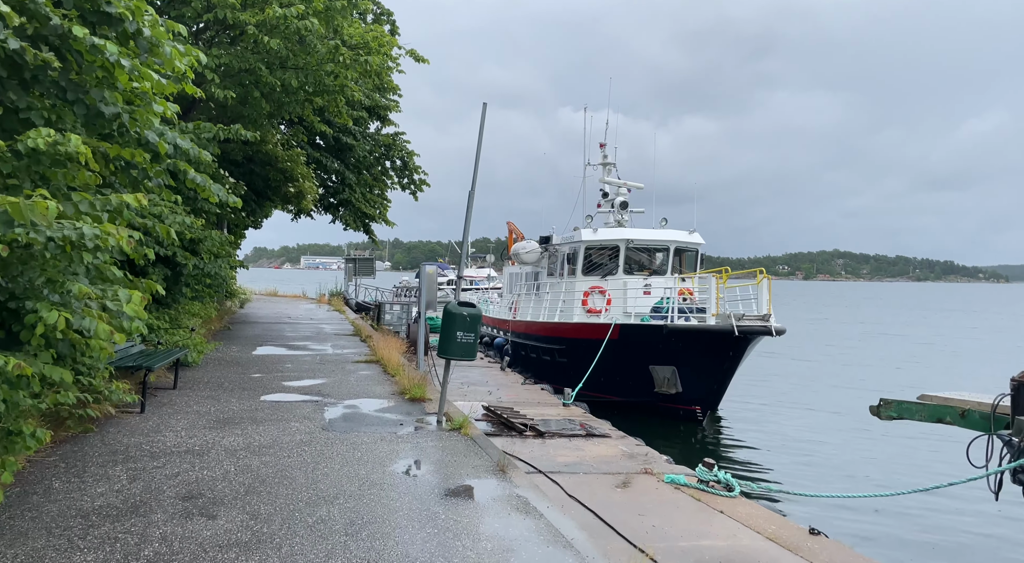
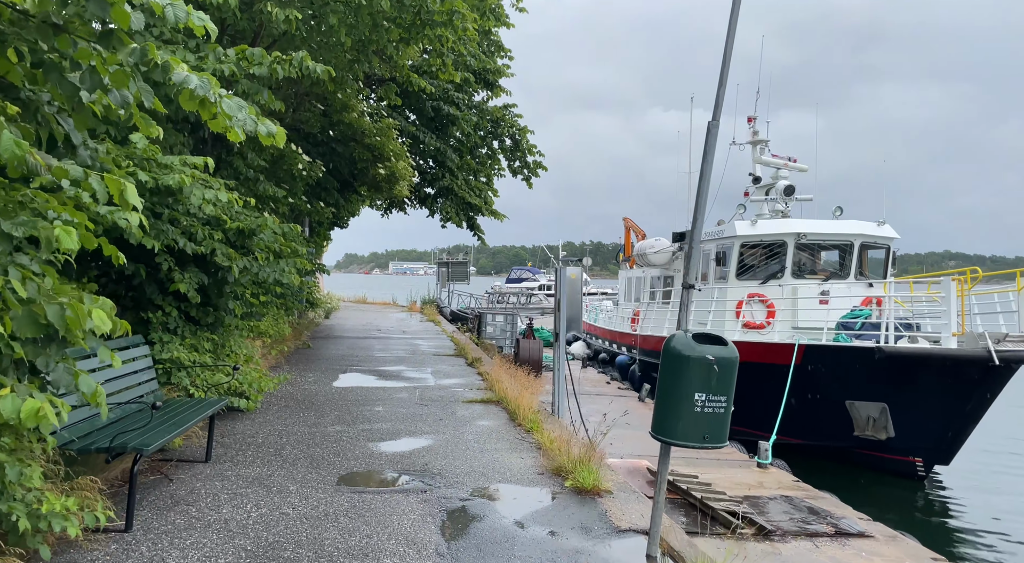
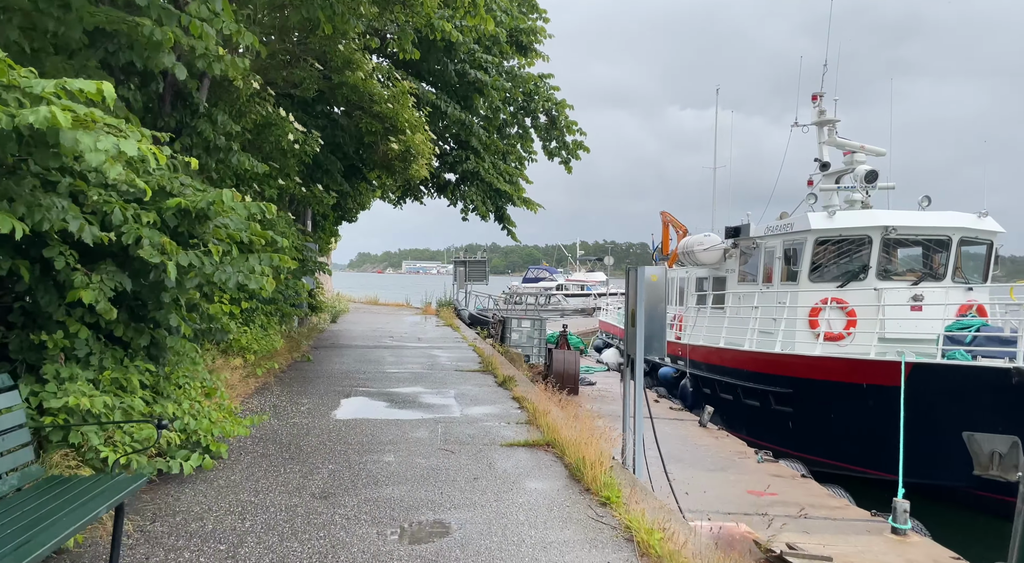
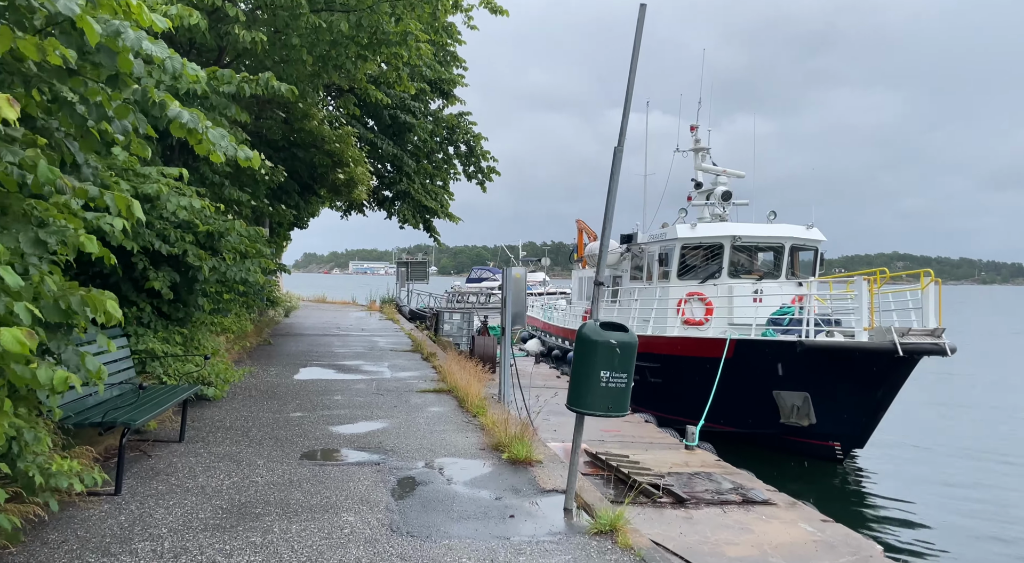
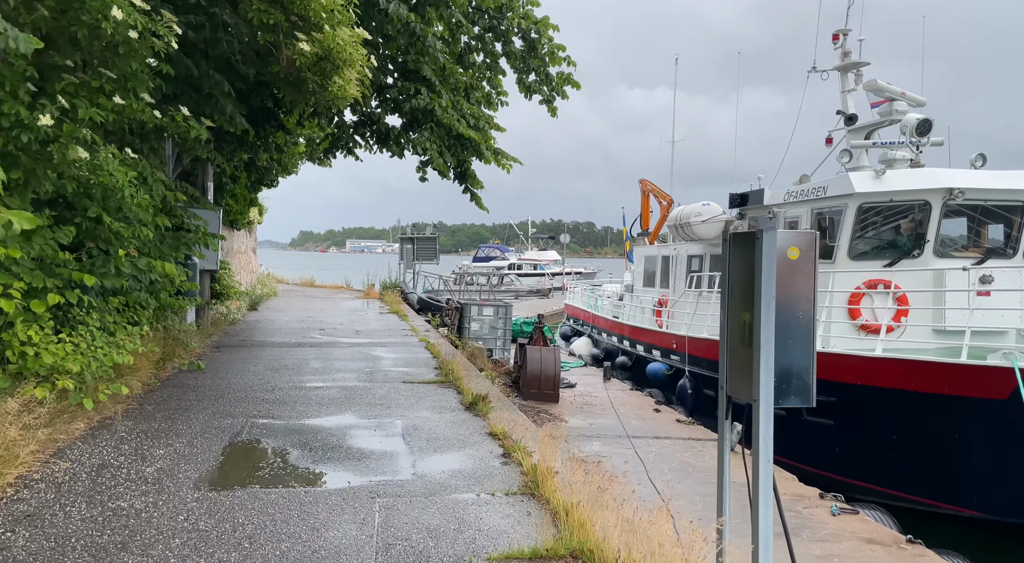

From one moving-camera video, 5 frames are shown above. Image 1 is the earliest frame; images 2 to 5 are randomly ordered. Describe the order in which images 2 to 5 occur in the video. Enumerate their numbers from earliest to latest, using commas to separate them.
4, 2, 3, 5
